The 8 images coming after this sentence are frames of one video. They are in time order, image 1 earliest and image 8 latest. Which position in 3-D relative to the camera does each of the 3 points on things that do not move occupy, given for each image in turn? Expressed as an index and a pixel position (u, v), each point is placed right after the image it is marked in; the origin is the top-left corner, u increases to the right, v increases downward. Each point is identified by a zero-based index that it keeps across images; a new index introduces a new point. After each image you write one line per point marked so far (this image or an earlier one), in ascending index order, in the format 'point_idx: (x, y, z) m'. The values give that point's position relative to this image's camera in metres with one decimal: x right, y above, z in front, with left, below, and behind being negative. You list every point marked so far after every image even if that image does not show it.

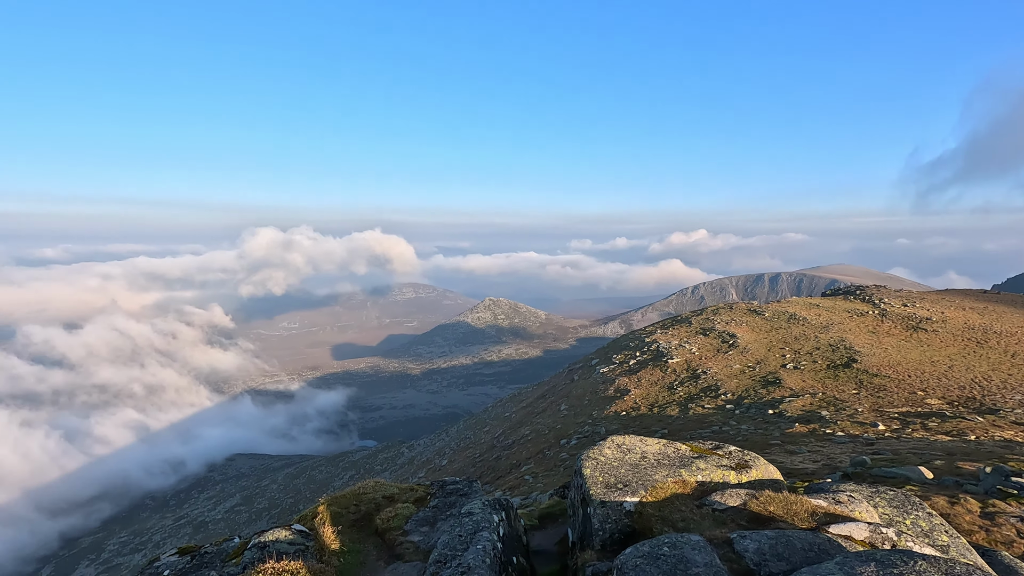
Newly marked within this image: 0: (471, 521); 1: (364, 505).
0: (-0.7, -4.3, +9.7) m
1: (-3.5, -5.2, +12.8) m
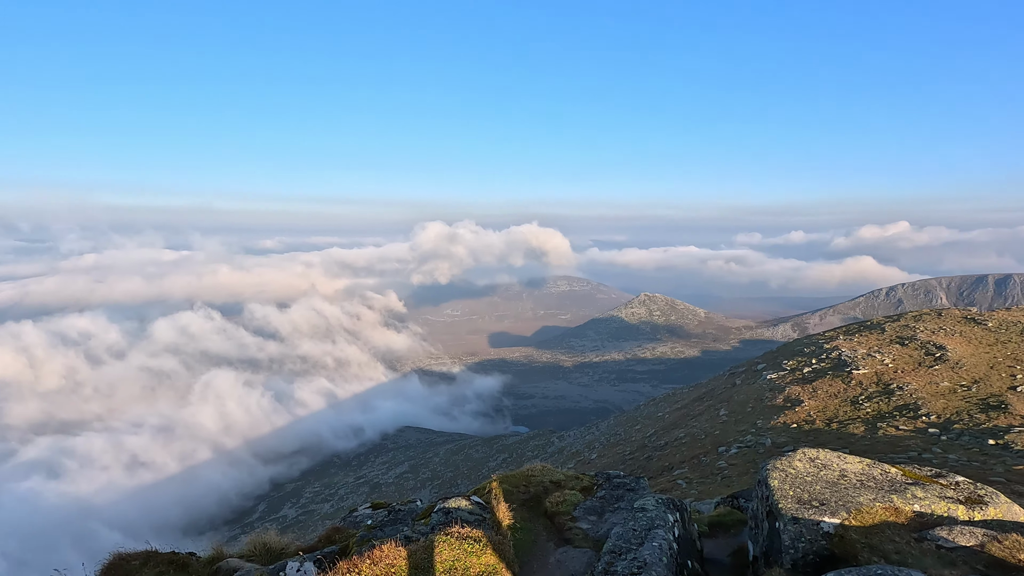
0: (+2.4, -4.1, +9.6) m
1: (+0.5, -4.9, +13.3) m
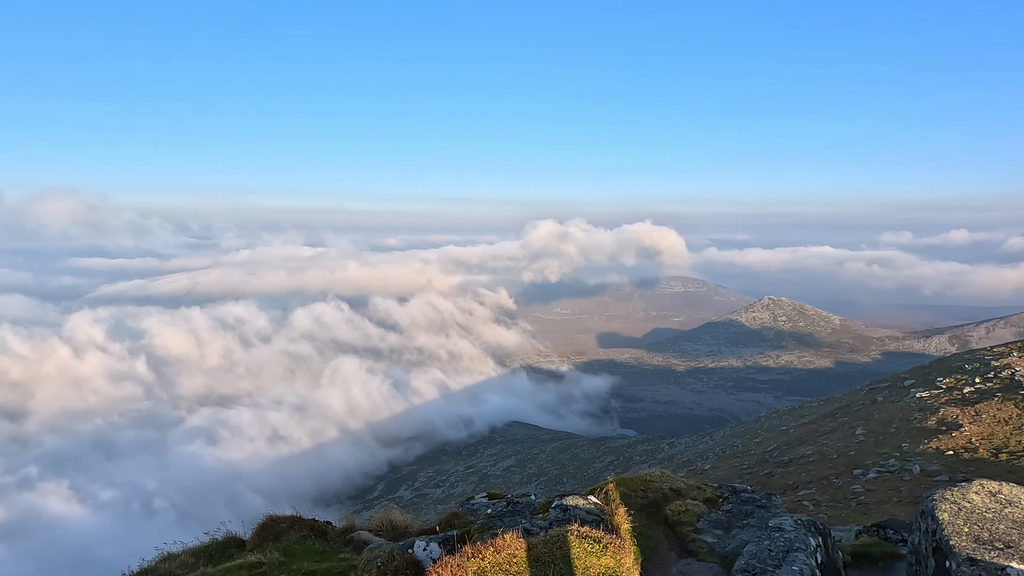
0: (+4.5, -4.2, +8.9) m
1: (+3.4, -4.9, +12.9) m
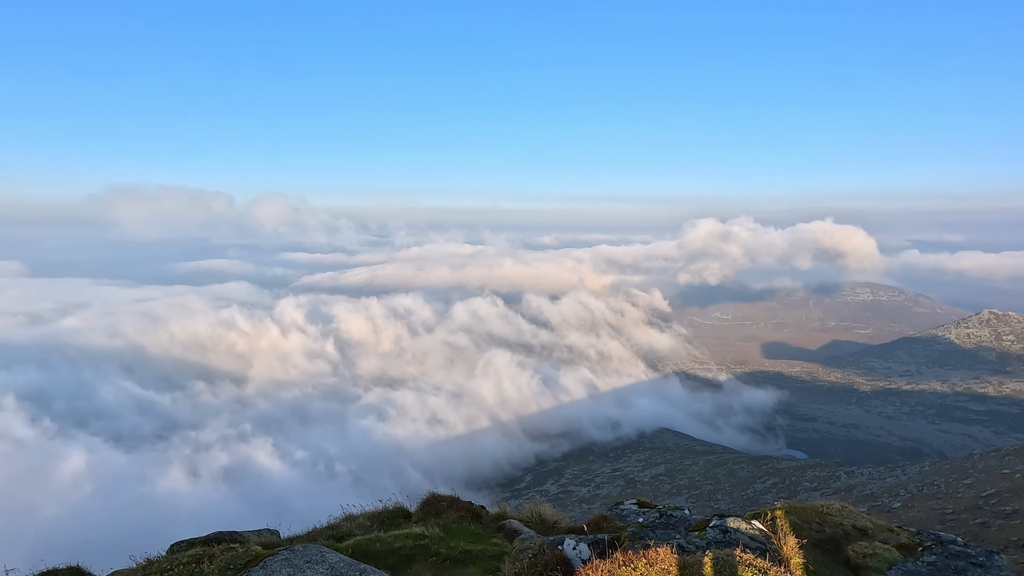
0: (+6.7, -4.4, +7.2) m
1: (+6.8, -5.1, +11.4) m
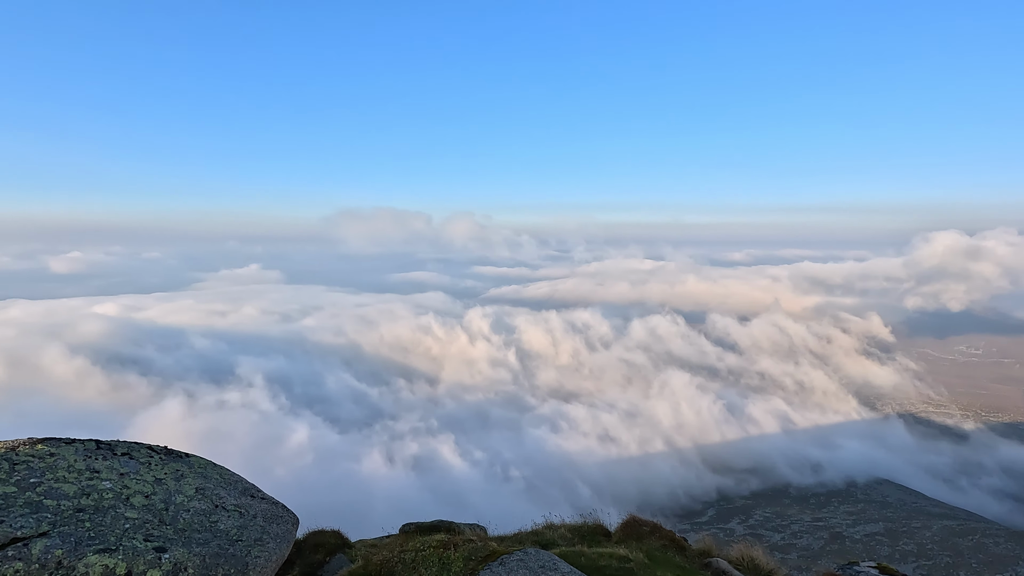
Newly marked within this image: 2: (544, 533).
0: (+9.4, -4.8, +4.4) m
1: (+10.7, -5.7, +8.3) m
2: (+0.9, -6.8, +14.8) m
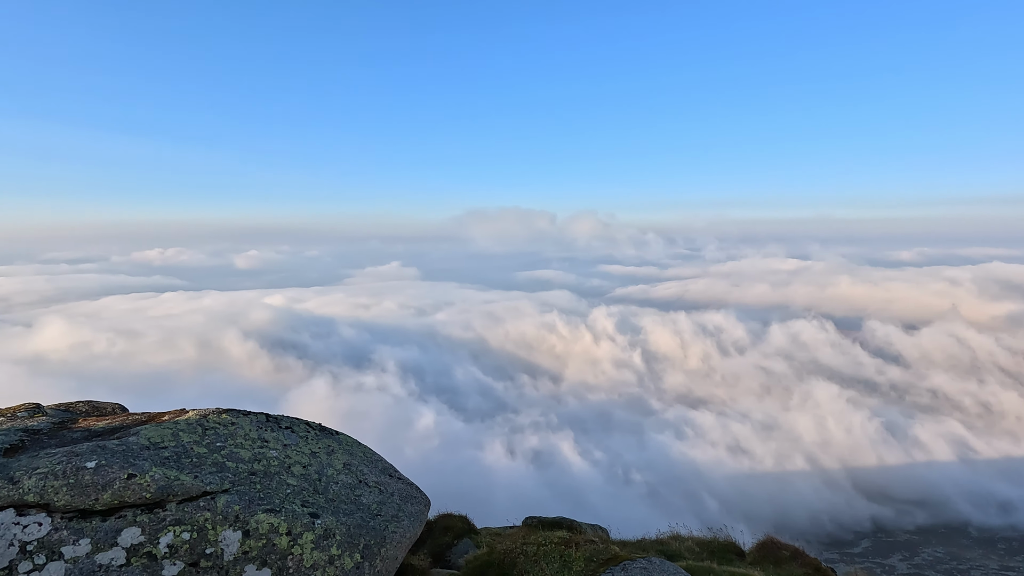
0: (+10.1, -5.0, +2.1) m
1: (+12.3, -5.8, +5.6) m
2: (+4.2, -6.8, +14.2) m
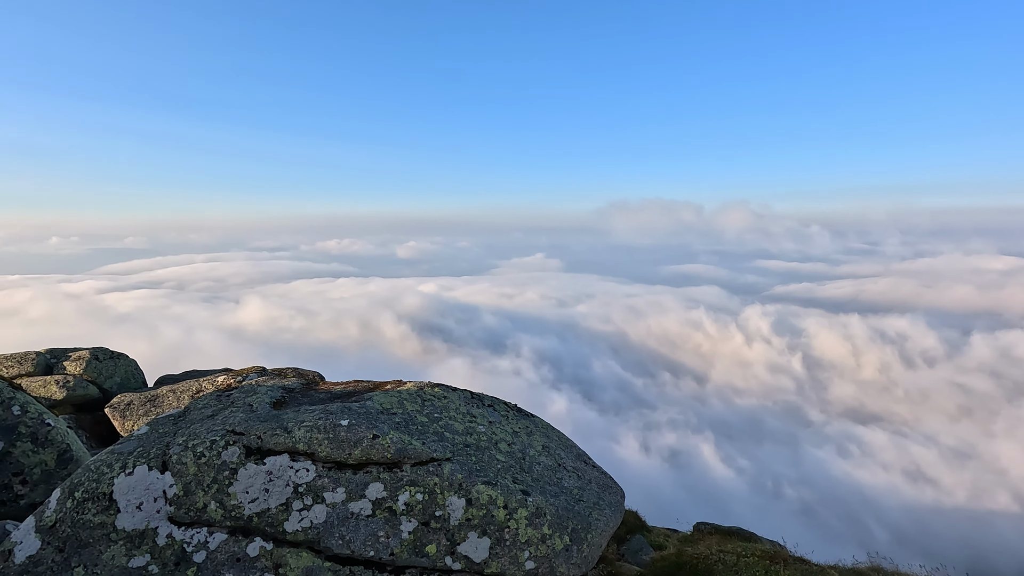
0: (+11.0, -5.2, -0.7) m
1: (+14.0, -6.1, +2.1) m
2: (+8.4, -6.7, +12.5) m
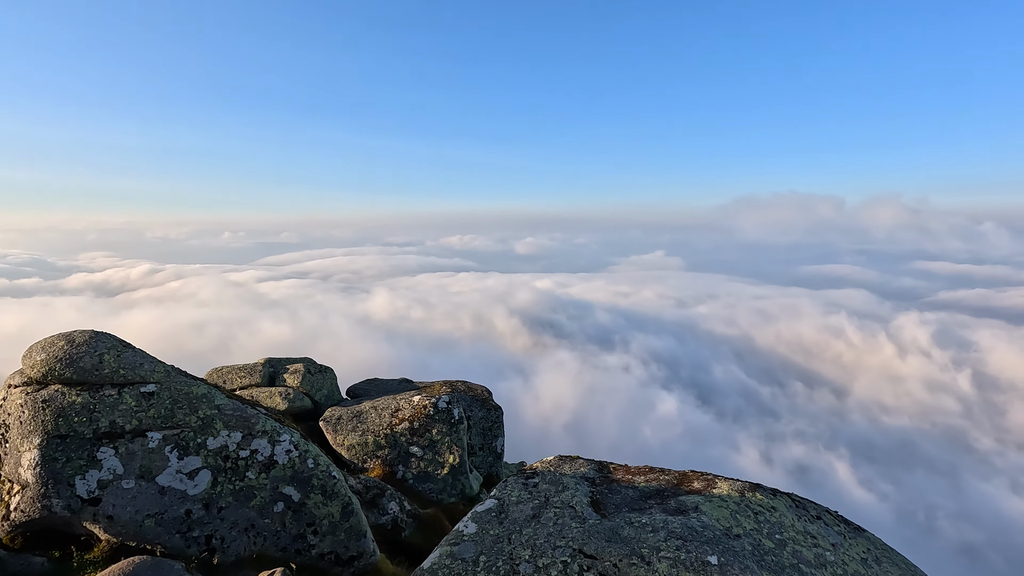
0: (+13.0, -6.6, -4.1) m
1: (+16.5, -7.6, -2.0) m
2: (+13.2, -8.1, +9.4) m
